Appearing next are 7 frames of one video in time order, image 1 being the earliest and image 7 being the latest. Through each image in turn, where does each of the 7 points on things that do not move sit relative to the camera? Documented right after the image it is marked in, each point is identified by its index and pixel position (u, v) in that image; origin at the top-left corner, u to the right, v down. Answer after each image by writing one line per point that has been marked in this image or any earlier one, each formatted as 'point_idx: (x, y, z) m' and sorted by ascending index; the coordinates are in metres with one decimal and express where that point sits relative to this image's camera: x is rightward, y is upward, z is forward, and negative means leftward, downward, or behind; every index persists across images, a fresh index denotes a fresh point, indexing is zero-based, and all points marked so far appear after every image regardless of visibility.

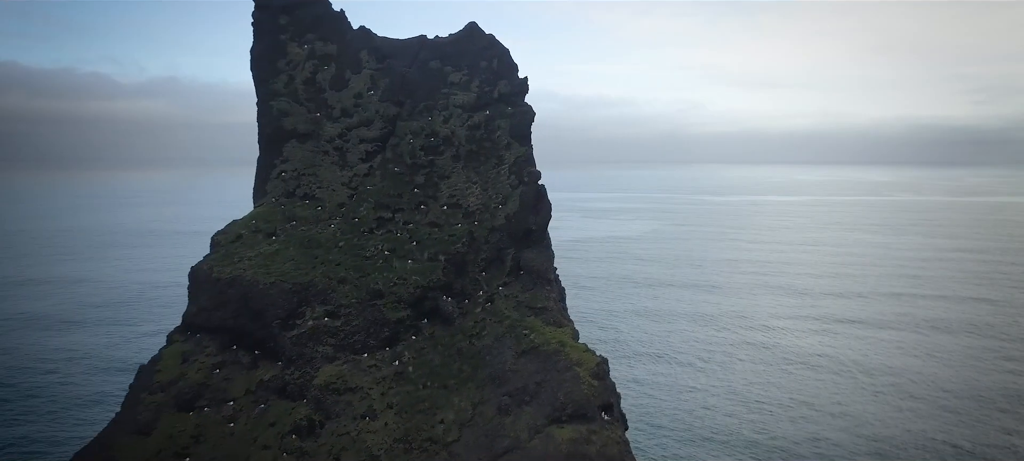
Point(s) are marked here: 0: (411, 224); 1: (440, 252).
0: (-2.9, +0.2, +19.3) m
1: (-2.0, -0.6, +18.7) m
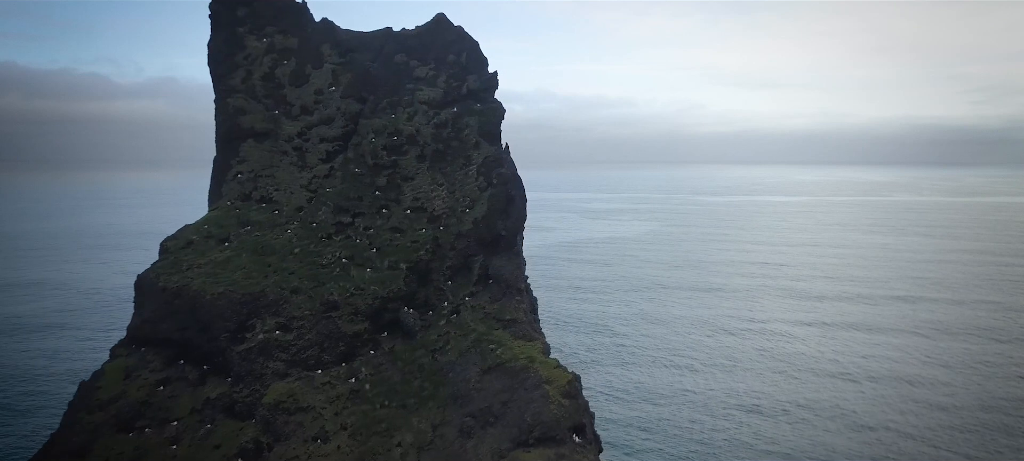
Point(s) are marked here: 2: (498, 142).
0: (-3.8, 0.0, +18.0) m
1: (-2.9, -0.8, +17.4) m
2: (-0.4, +2.5, +18.5) m
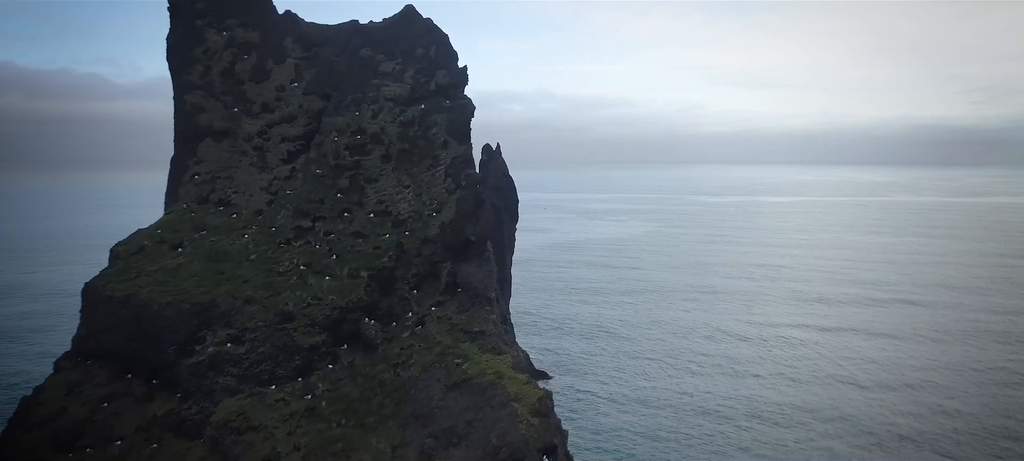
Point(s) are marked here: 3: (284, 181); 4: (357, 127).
0: (-4.5, -0.1, +16.9) m
1: (-3.6, -0.9, +16.2) m
2: (-1.2, +2.3, +17.4) m
3: (-6.1, +1.4, +18.0) m
4: (-4.1, +2.7, +17.5) m
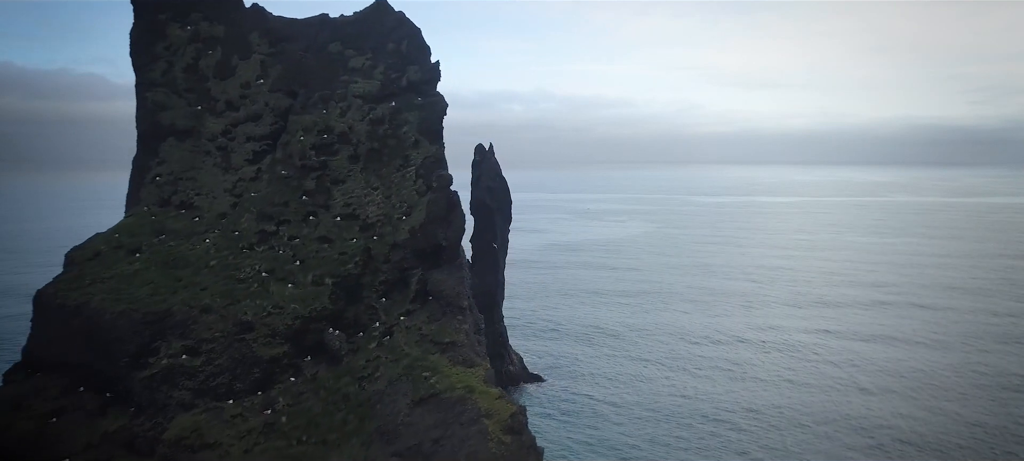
0: (-5.1, -0.2, +16.0) m
1: (-4.2, -1.0, +15.3) m
2: (-1.8, +2.2, +16.5) m
3: (-6.7, +1.2, +17.1) m
4: (-4.7, +2.6, +16.6) m
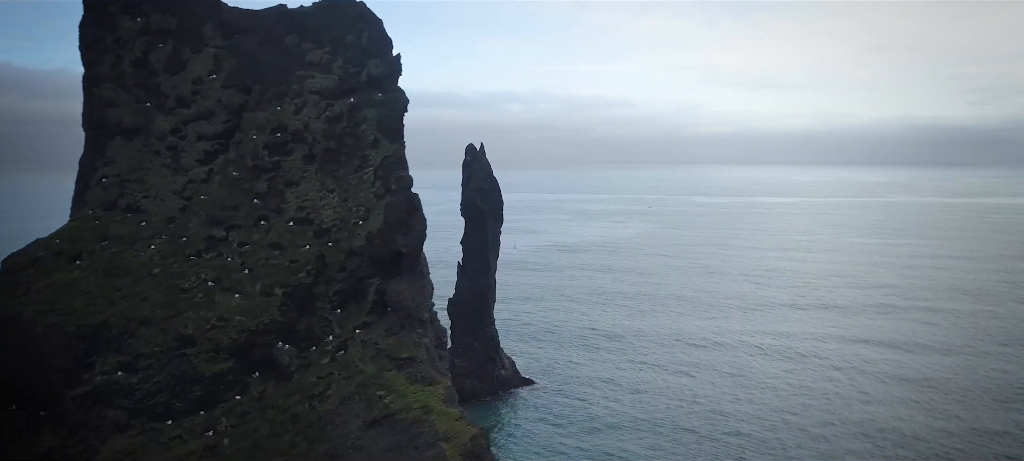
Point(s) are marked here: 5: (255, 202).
0: (-5.9, -0.3, +14.9) m
1: (-5.0, -1.1, +14.2) m
2: (-2.5, +2.1, +15.4) m
3: (-7.5, +1.1, +16.0) m
4: (-5.4, +2.5, +15.4) m
5: (-5.8, +0.7, +15.2) m
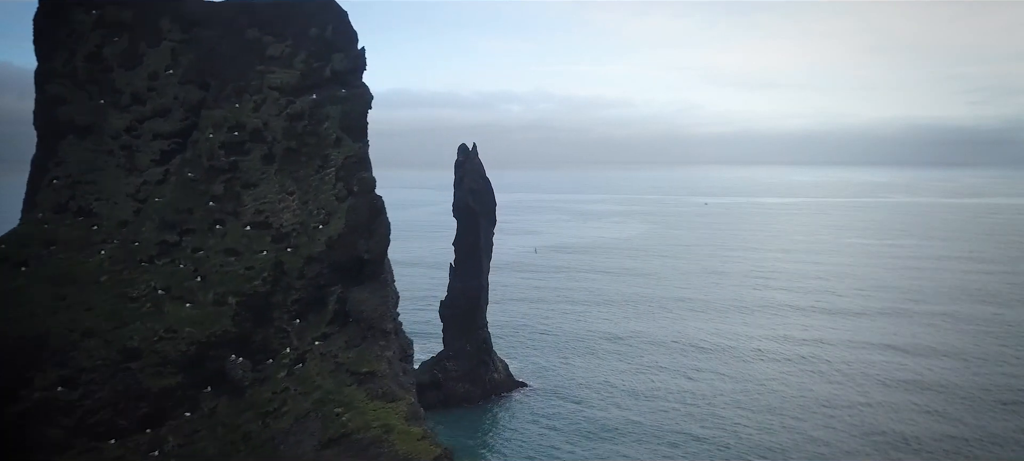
0: (-6.5, -0.4, +13.9) m
1: (-5.6, -1.2, +13.3) m
2: (-3.1, +2.0, +14.5) m
3: (-8.1, +1.0, +15.1) m
4: (-6.0, +2.4, +14.5) m
5: (-6.4, +0.6, +14.3) m
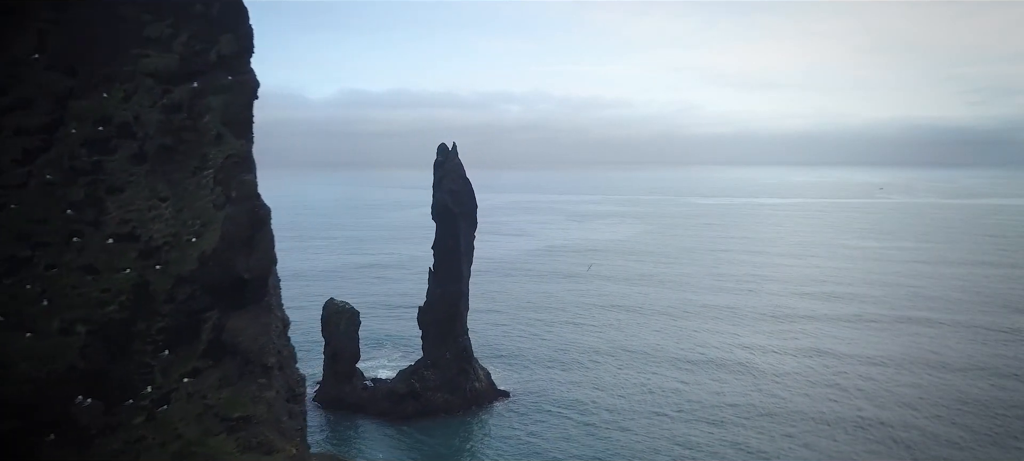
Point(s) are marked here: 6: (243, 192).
0: (-8.0, -0.7, +11.7) m
1: (-7.1, -1.5, +11.1) m
2: (-4.6, +1.8, +12.2) m
3: (-9.6, +0.8, +12.8) m
4: (-7.5, +2.2, +12.3) m
5: (-7.9, +0.3, +12.0) m
6: (-4.6, +0.7, +11.7) m
